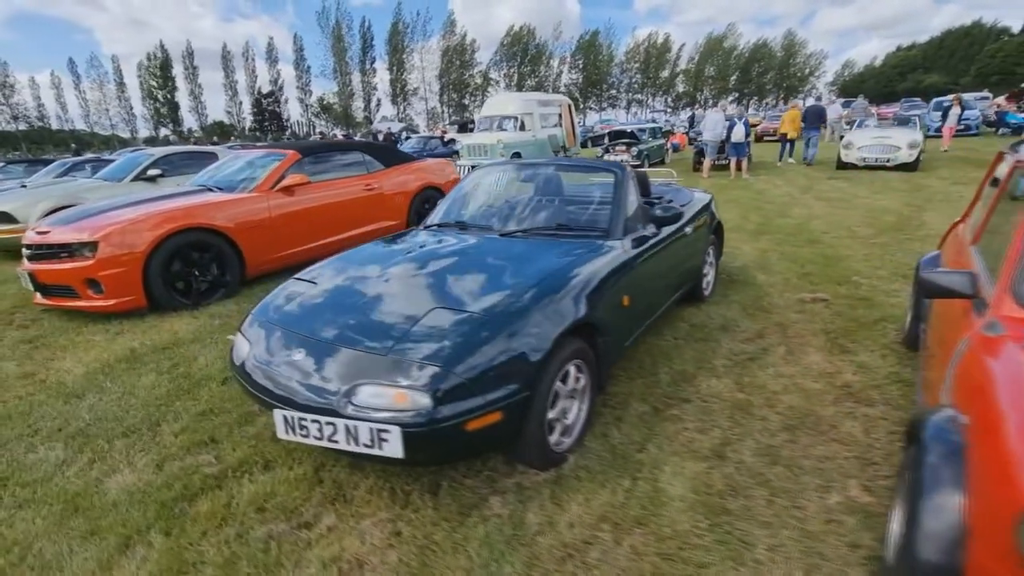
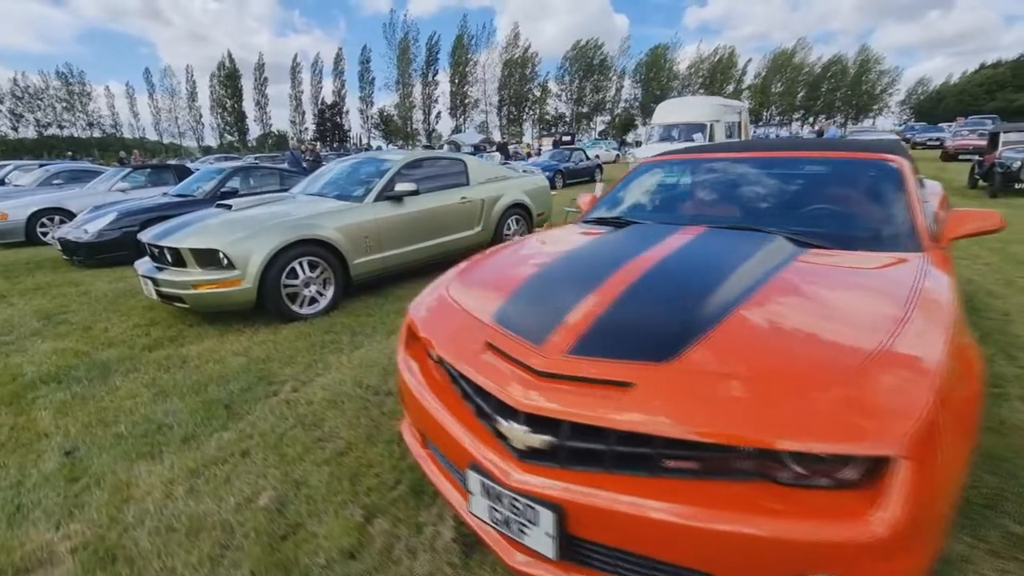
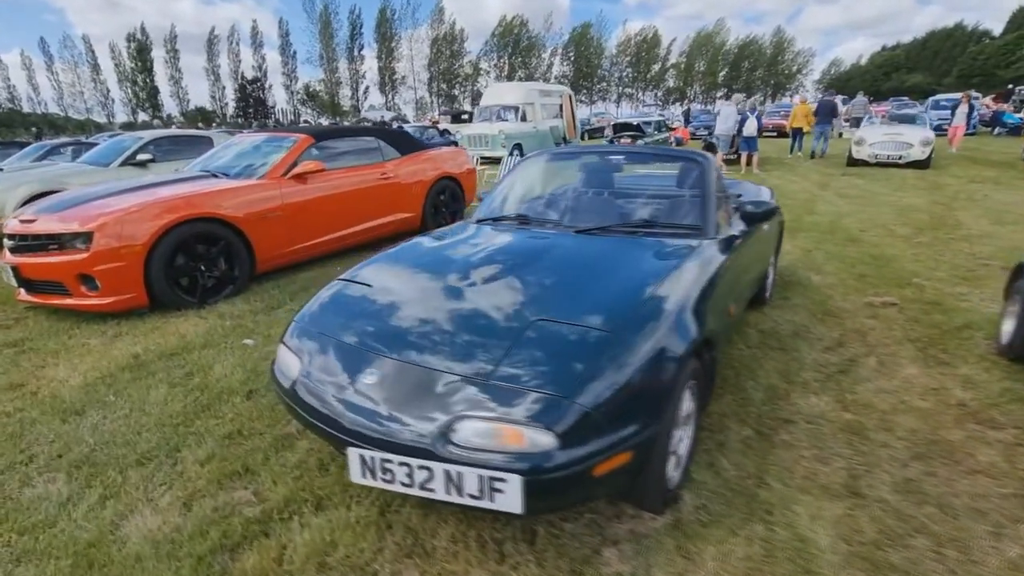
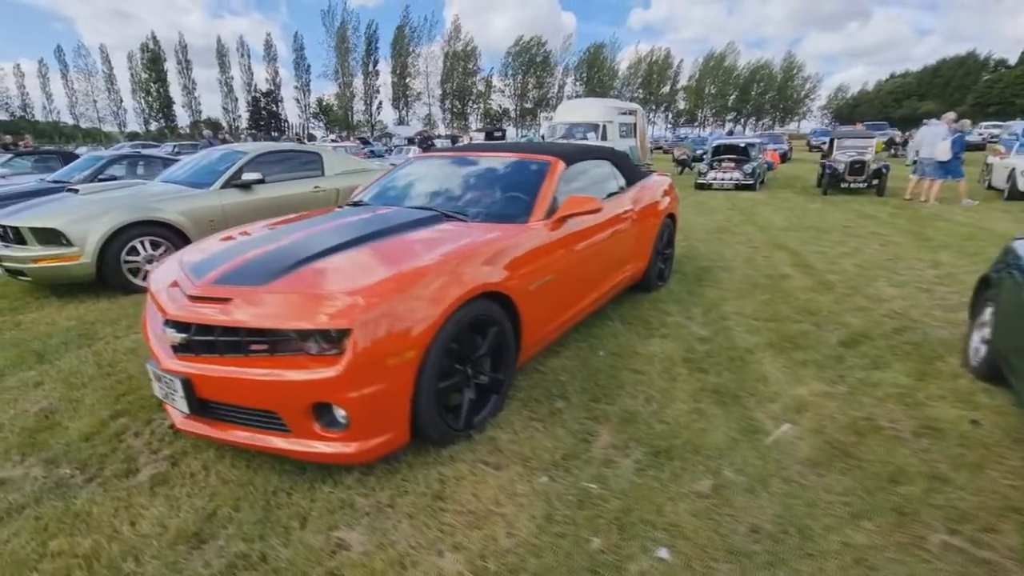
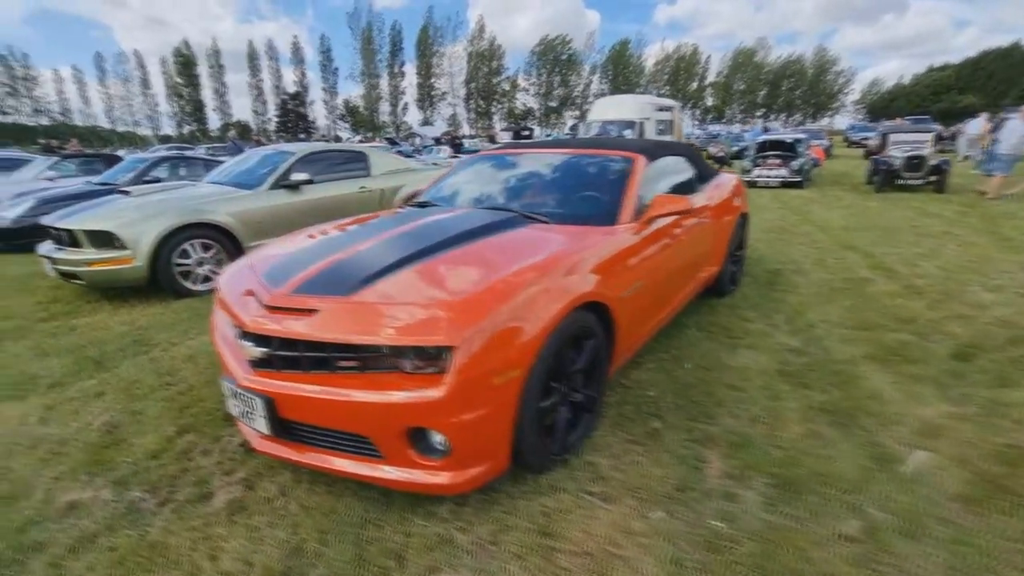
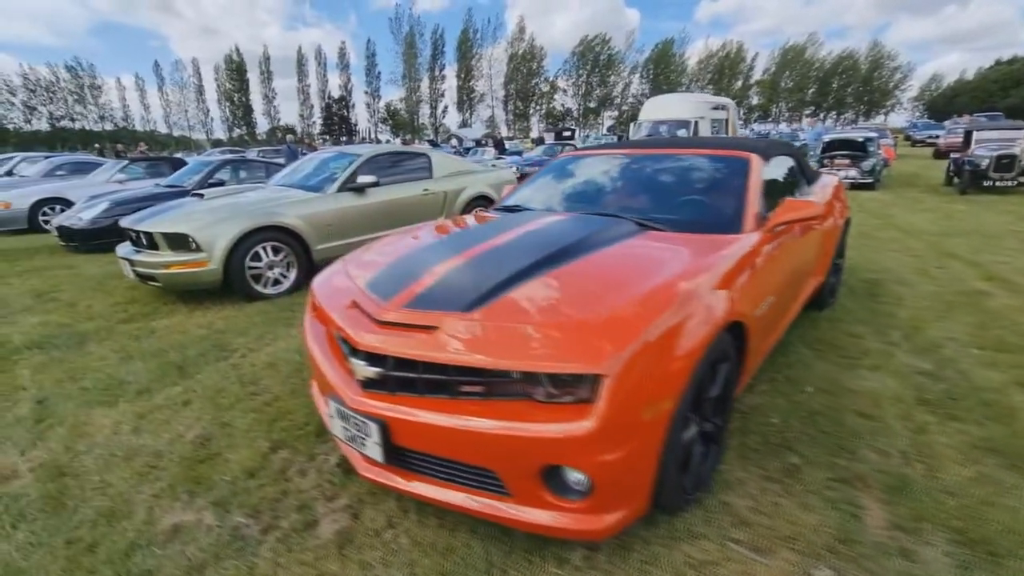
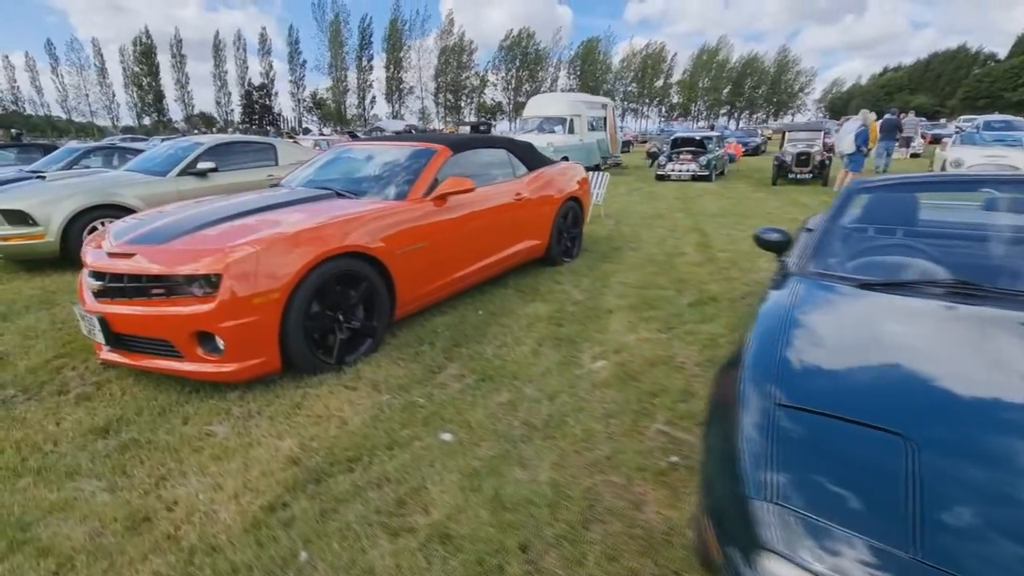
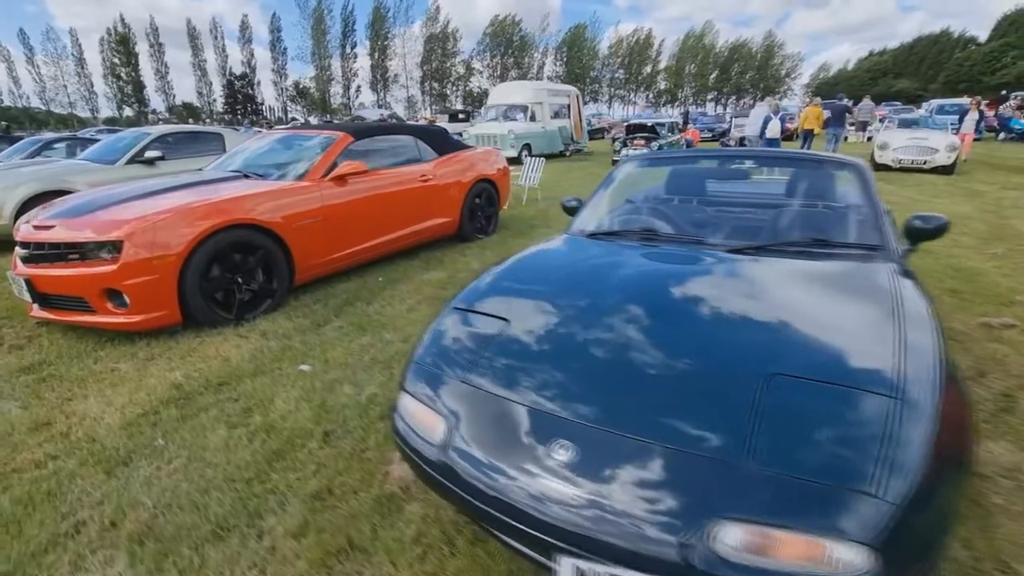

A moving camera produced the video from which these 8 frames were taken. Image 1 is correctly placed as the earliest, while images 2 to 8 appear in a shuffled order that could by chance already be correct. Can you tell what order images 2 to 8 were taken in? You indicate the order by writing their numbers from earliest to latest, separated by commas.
3, 8, 7, 4, 5, 6, 2
